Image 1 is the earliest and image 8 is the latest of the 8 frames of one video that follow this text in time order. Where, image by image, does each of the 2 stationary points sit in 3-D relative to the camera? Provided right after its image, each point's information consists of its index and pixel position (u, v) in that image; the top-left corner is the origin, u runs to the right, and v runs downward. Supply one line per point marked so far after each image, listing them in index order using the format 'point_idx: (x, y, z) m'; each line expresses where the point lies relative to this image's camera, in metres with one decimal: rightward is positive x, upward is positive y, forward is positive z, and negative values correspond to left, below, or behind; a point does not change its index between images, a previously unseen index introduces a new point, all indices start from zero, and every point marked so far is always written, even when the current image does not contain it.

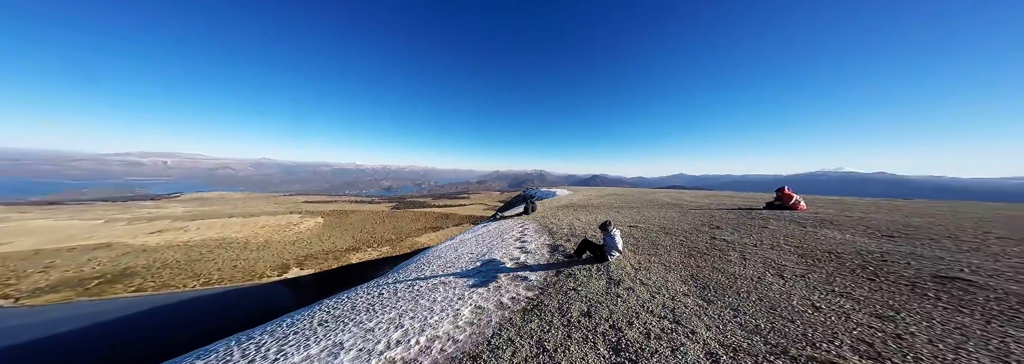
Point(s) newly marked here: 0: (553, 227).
0: (+3.1, -2.7, +13.1) m
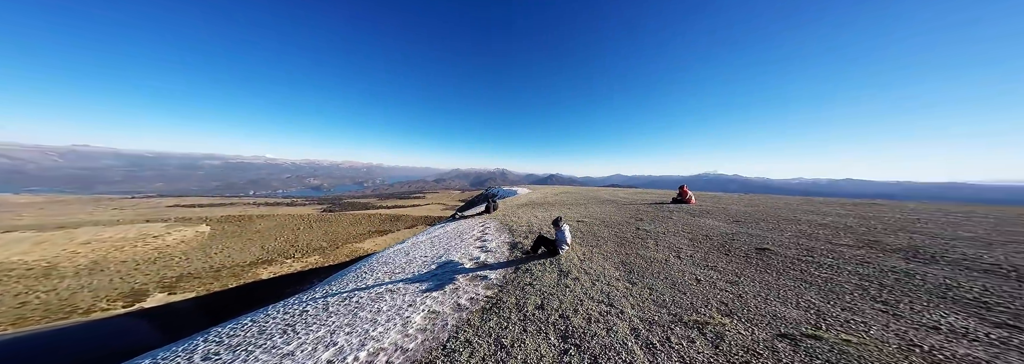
0: (+0.1, -2.9, +13.6) m
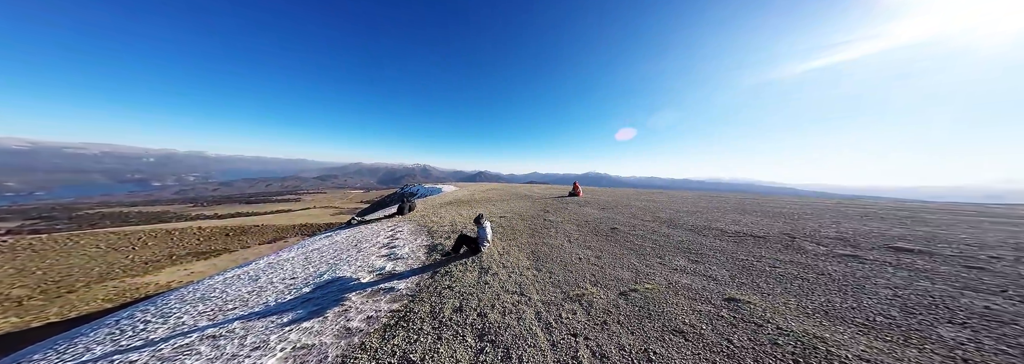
0: (-5.3, -2.8, +12.3) m
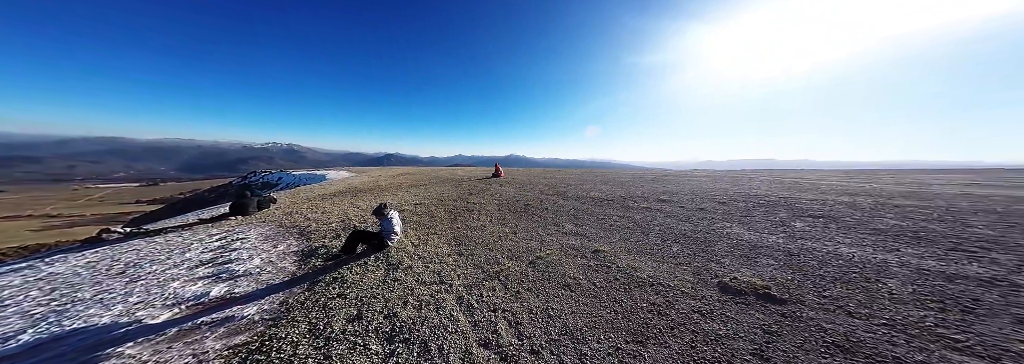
0: (-9.3, -1.7, +8.5) m
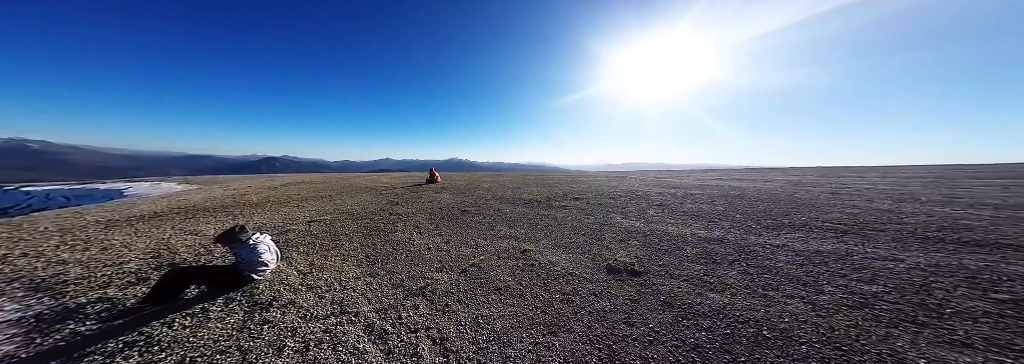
0: (-11.9, -2.2, +5.1) m
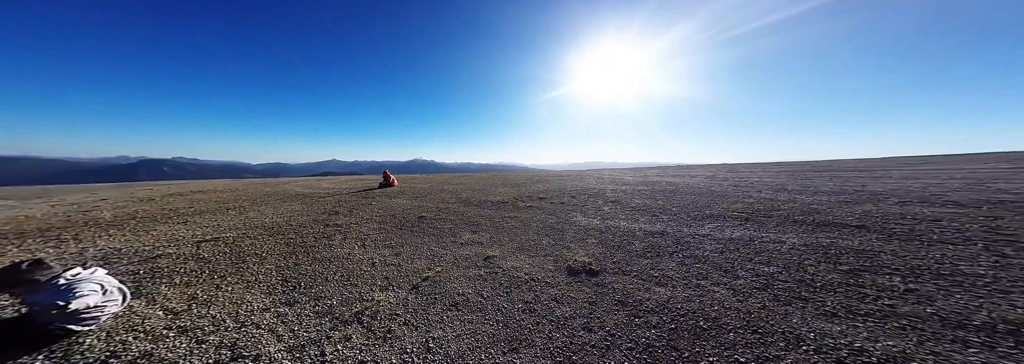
0: (-12.7, -2.6, +2.8) m
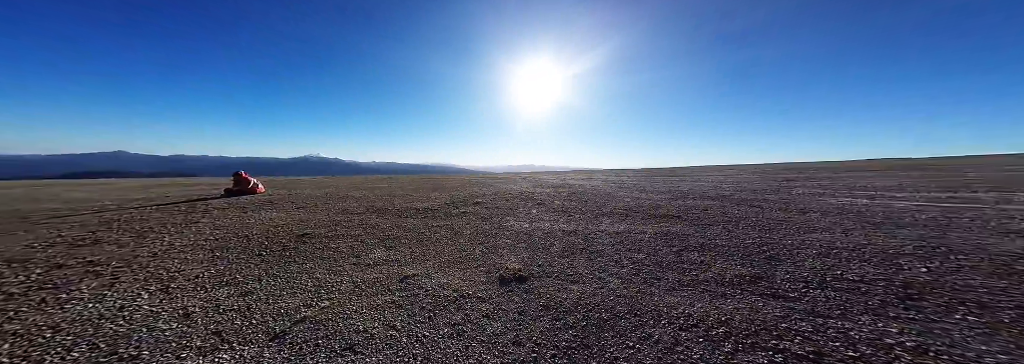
0: (-12.8, -2.7, -1.9) m
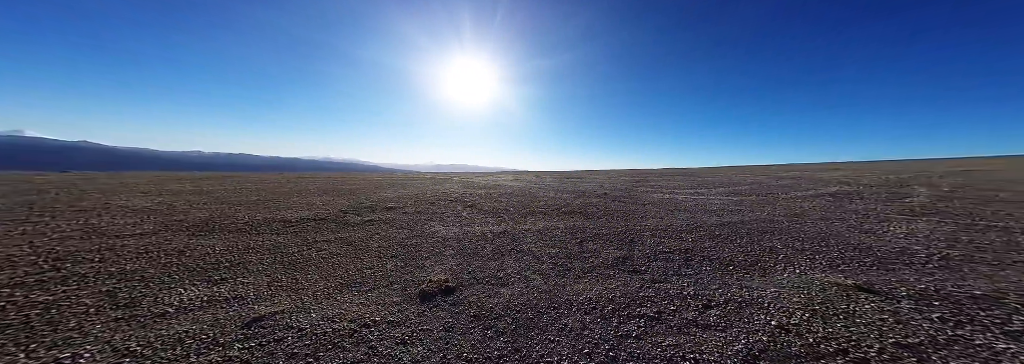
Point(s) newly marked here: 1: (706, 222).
0: (-11.4, -2.7, -6.7) m
1: (+8.0, -1.7, +8.4) m
